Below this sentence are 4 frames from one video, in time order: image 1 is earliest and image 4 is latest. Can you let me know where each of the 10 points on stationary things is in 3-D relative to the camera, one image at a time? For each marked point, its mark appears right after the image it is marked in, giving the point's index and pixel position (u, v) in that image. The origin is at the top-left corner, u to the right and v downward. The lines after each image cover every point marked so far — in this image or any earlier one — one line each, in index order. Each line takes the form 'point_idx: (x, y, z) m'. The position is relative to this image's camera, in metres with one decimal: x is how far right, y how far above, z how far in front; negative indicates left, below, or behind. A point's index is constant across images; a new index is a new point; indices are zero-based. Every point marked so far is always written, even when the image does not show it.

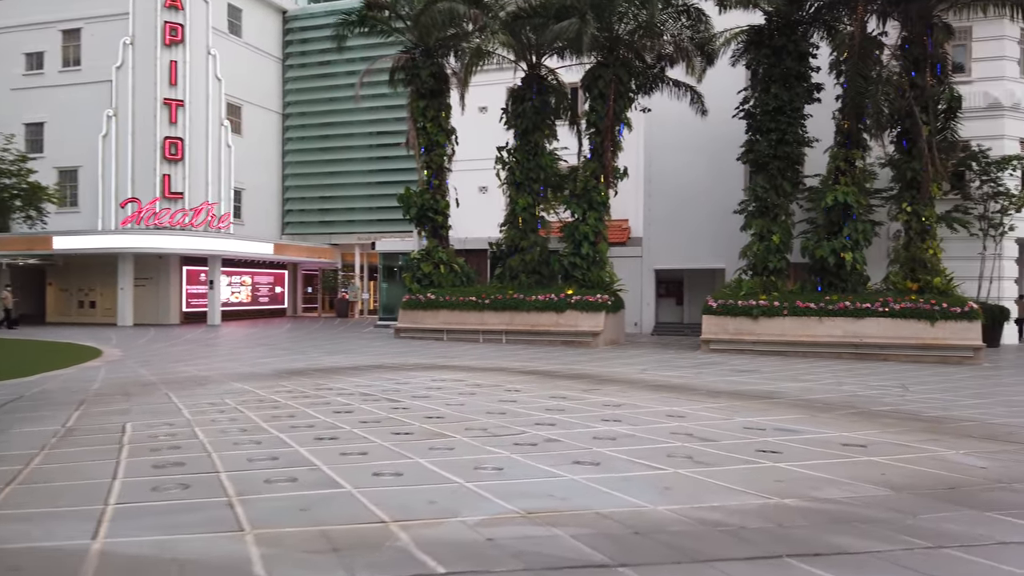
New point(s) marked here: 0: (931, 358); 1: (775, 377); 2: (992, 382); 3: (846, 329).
0: (+10.5, -1.8, +19.2) m
1: (+5.1, -1.7, +14.9) m
2: (+9.3, -1.8, +15.0) m
3: (+8.7, -1.1, +20.0) m
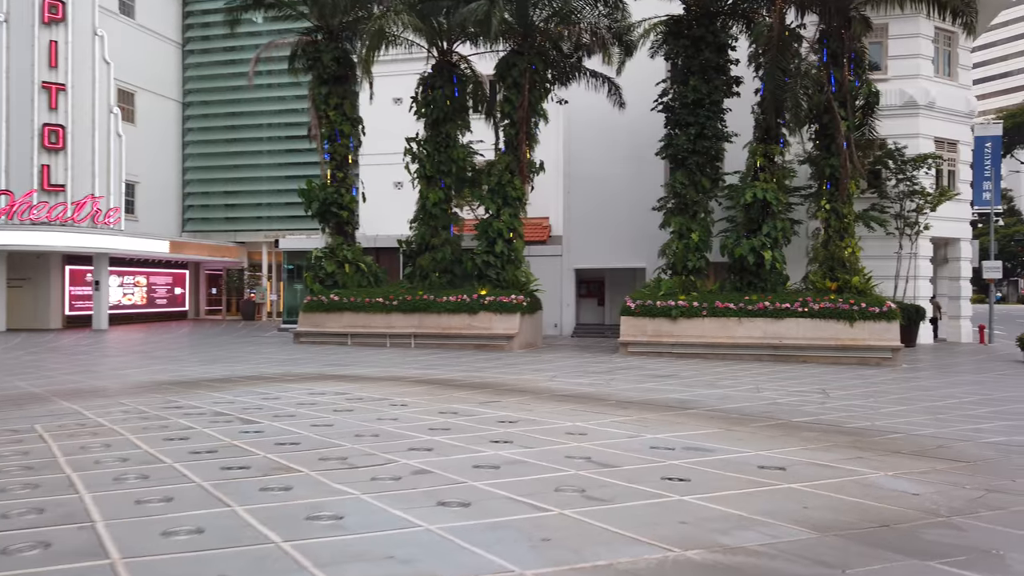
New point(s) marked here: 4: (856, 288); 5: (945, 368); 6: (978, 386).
0: (+8.2, -1.8, +18.7) m
1: (+3.2, -1.7, +13.9) m
2: (+7.5, -1.8, +14.4) m
3: (+6.4, -1.1, +19.3) m
4: (+8.8, 0.0, +19.6) m
5: (+10.1, -1.9, +18.0) m
6: (+8.8, -1.9, +14.6) m
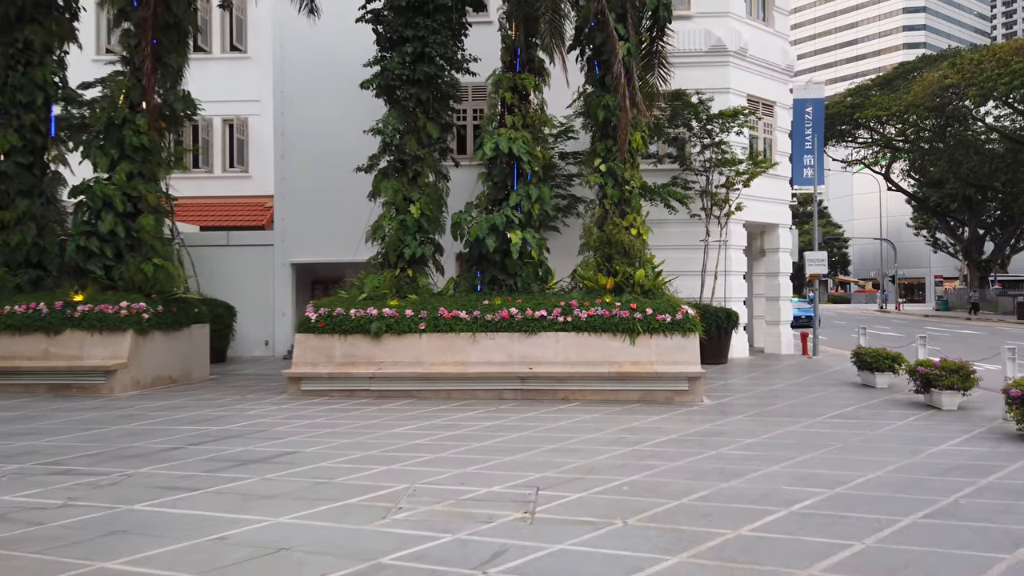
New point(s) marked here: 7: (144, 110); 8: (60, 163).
0: (+1.9, -1.8, +12.4) m
1: (-2.0, -1.7, +6.8) m
2: (+2.0, -1.8, +8.0) m
3: (0.0, -1.1, +12.7) m
4: (+2.3, 0.0, +13.4) m
5: (+3.9, -1.8, +12.1) m
6: (+3.3, -1.8, +8.5) m
7: (-6.6, +3.2, +13.8) m
8: (-8.6, +2.3, +14.6) m
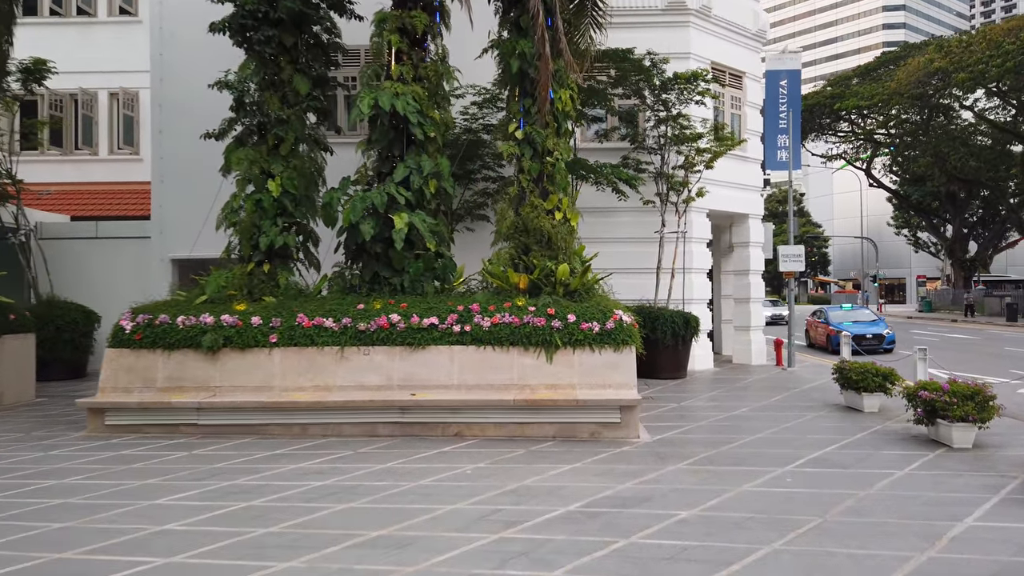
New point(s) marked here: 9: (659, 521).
0: (+0.4, -1.8, +9.4) m
1: (-3.4, -1.7, +3.7) m
2: (+0.6, -1.8, +5.0) m
3: (-1.5, -1.1, +9.6) m
4: (+0.7, 0.0, +10.4) m
5: (+2.4, -1.8, +9.2) m
6: (+1.9, -1.8, +5.5) m
7: (-8.2, +3.2, +10.6) m
8: (-10.2, +2.3, +11.3) m
9: (+1.1, -1.8, +5.9) m
